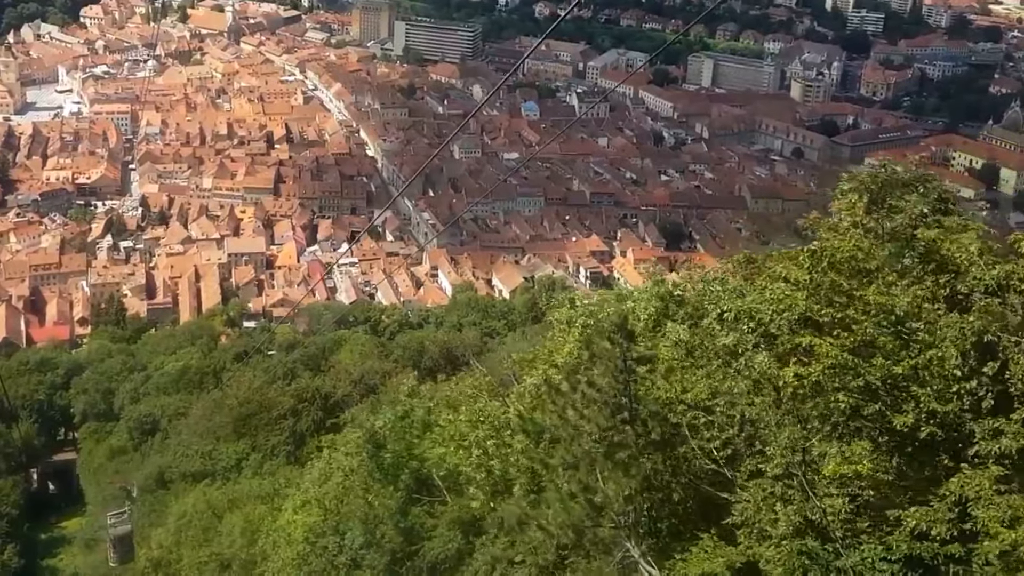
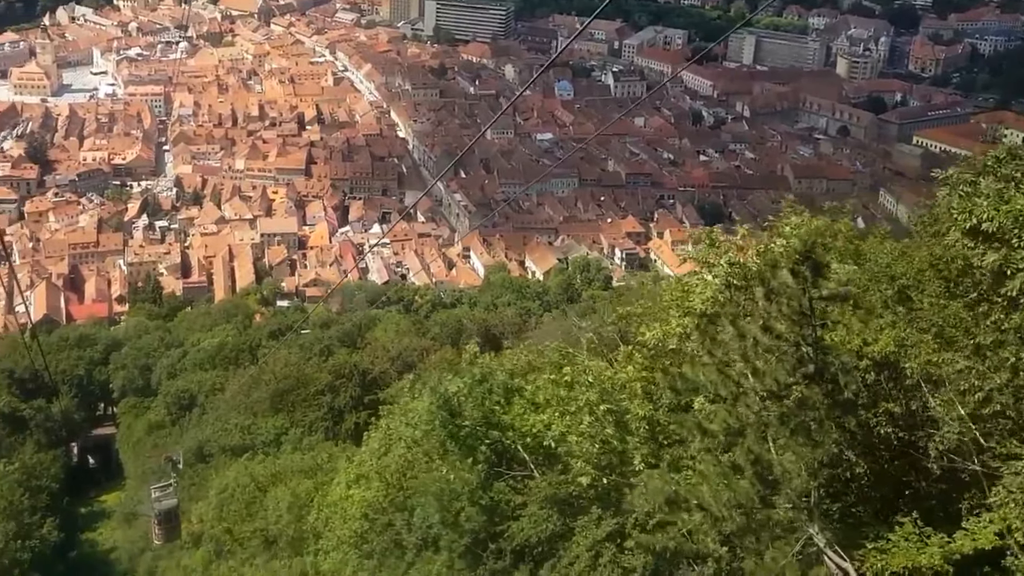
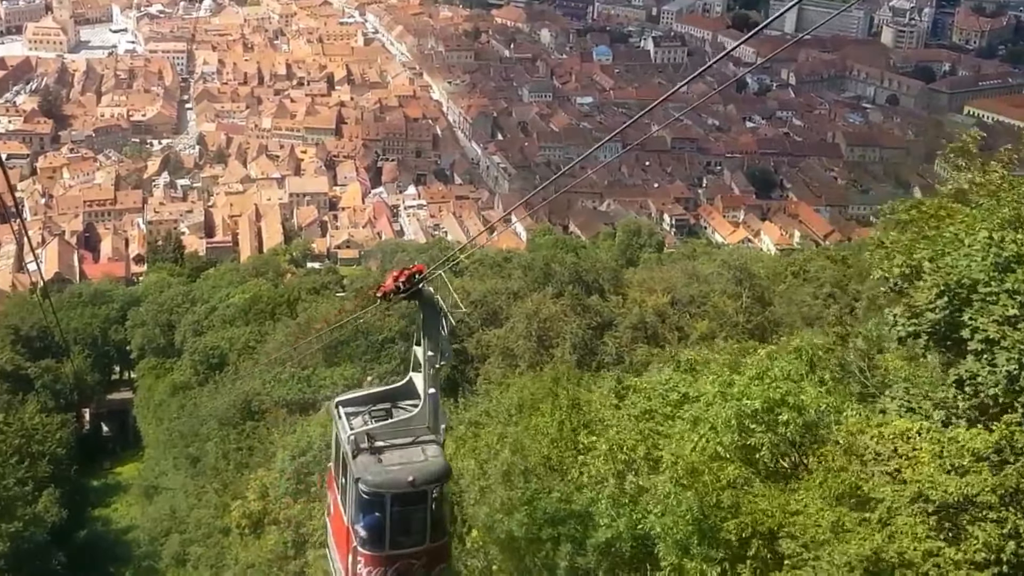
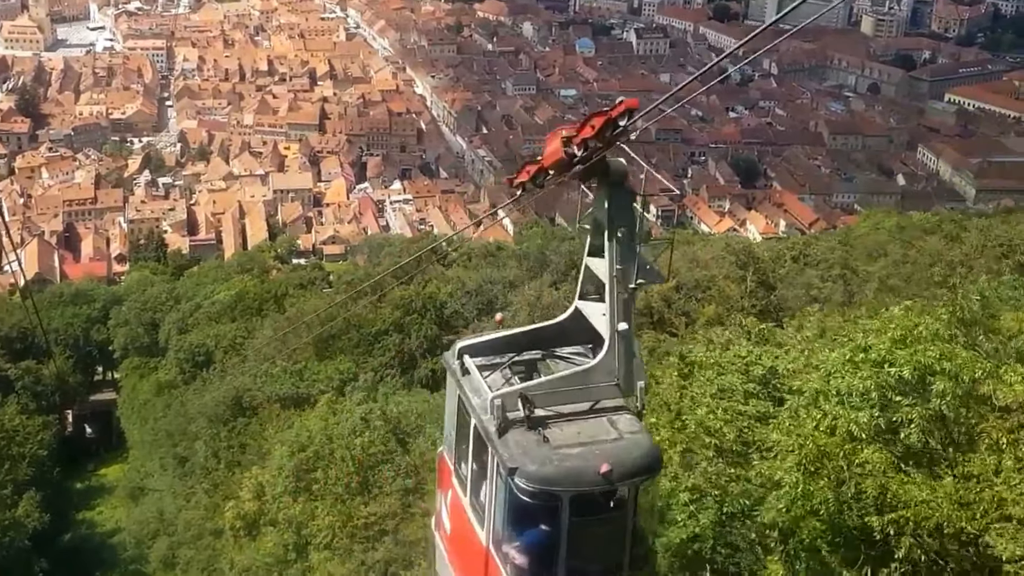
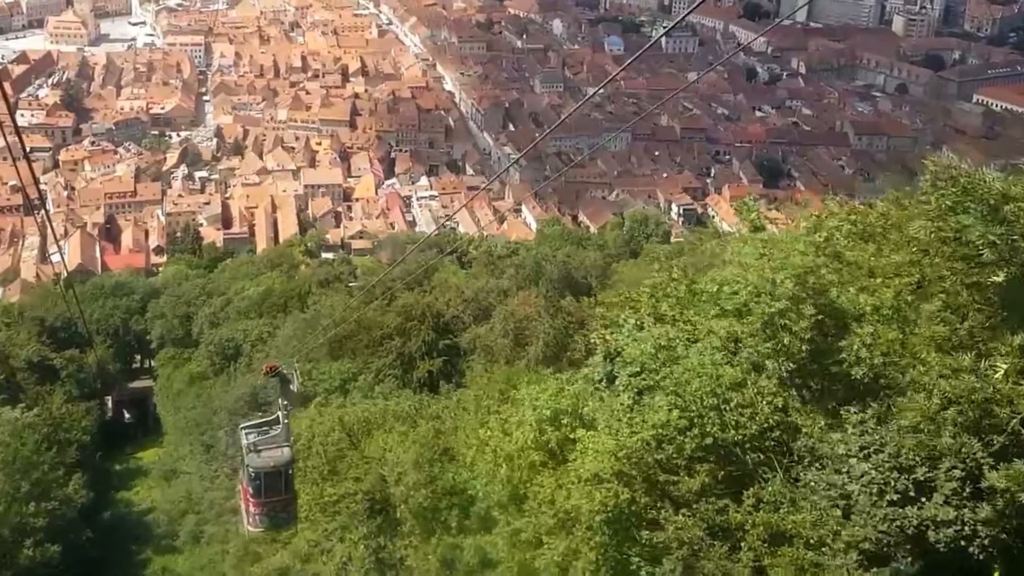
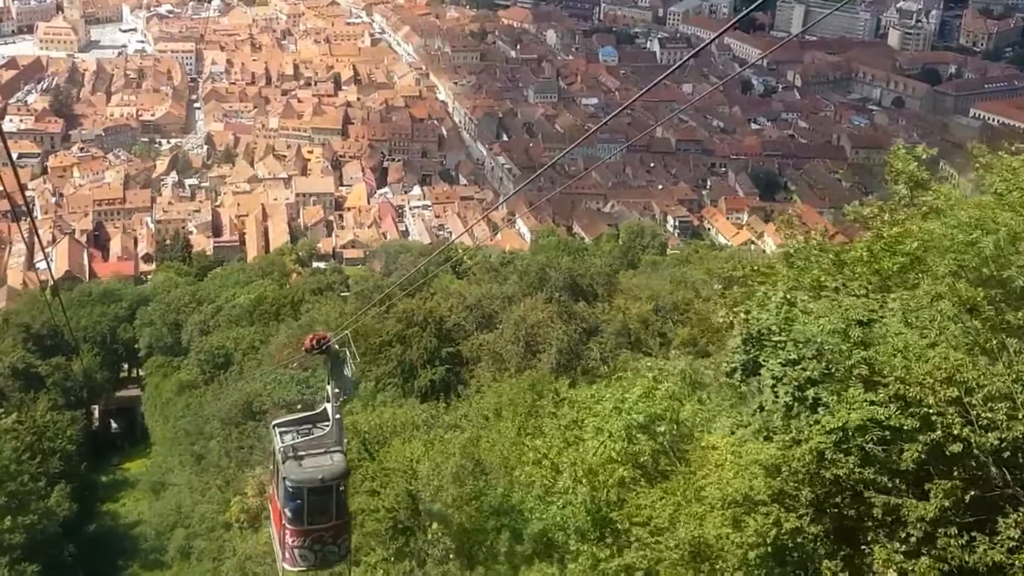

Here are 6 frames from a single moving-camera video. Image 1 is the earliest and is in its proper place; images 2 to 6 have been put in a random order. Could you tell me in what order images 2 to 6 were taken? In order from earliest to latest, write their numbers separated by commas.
2, 5, 6, 3, 4
